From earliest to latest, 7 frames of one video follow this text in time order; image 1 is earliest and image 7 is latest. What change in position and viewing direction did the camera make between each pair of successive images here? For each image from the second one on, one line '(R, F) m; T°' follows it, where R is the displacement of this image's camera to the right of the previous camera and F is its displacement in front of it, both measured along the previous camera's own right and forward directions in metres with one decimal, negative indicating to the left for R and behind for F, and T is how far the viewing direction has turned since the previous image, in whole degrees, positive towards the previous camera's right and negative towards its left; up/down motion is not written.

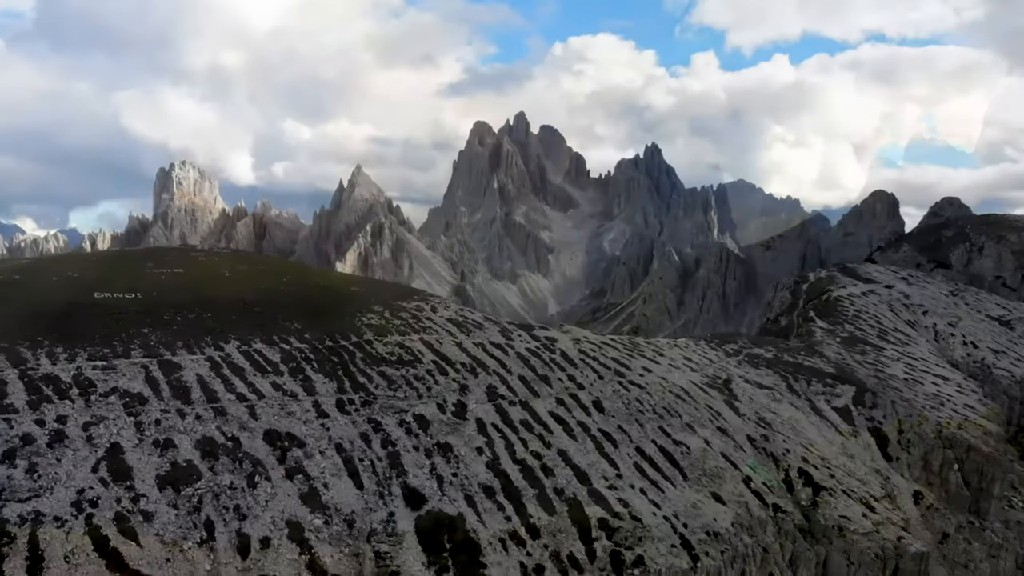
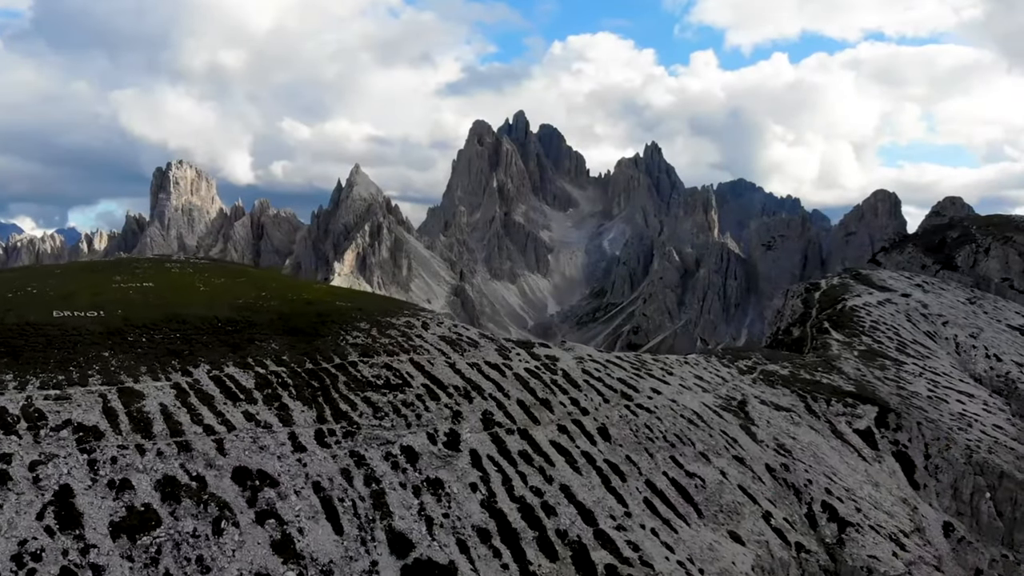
(+0.2, +5.1) m; 0°
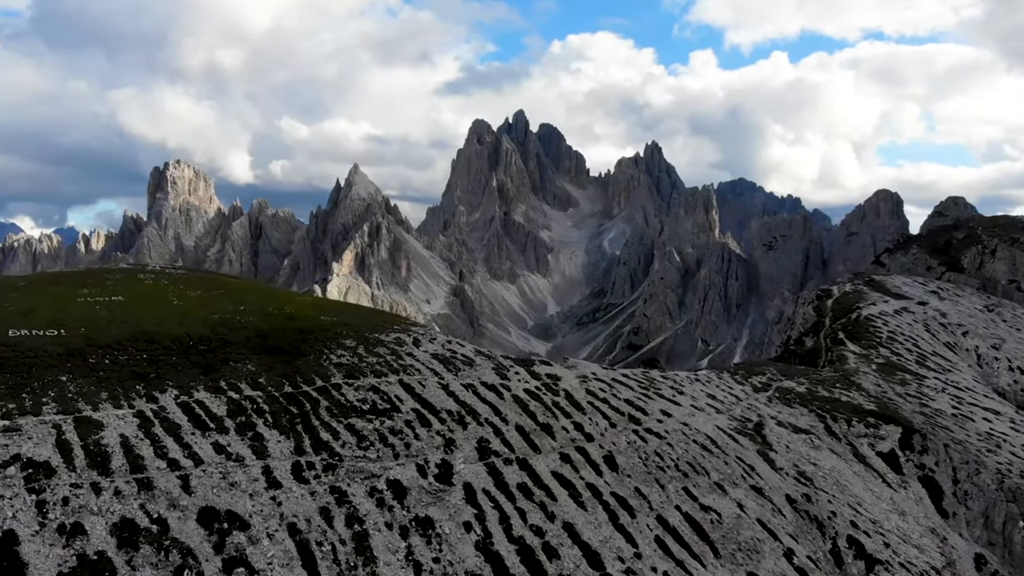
(+0.1, +4.6) m; 0°
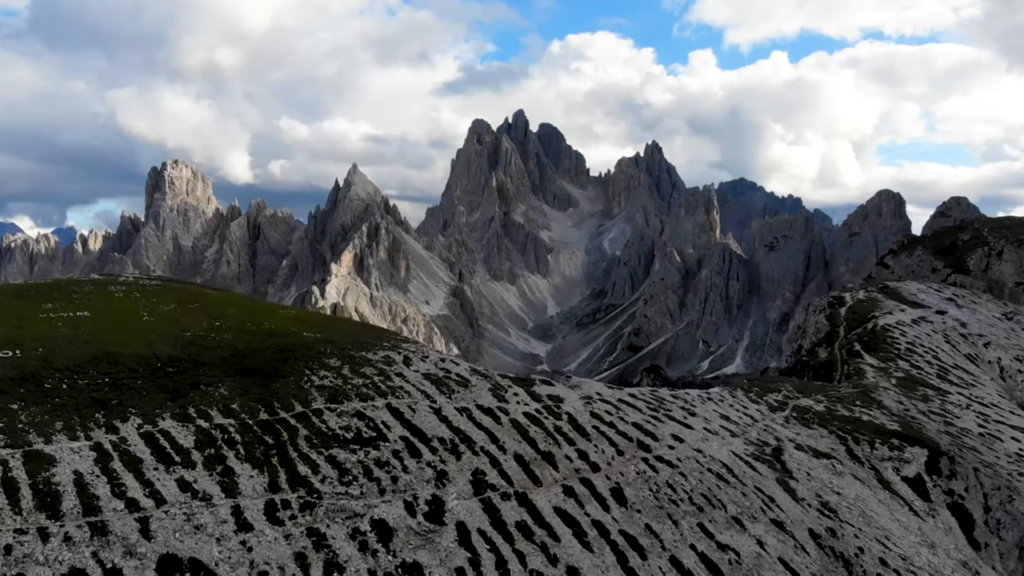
(+0.1, +4.4) m; 0°
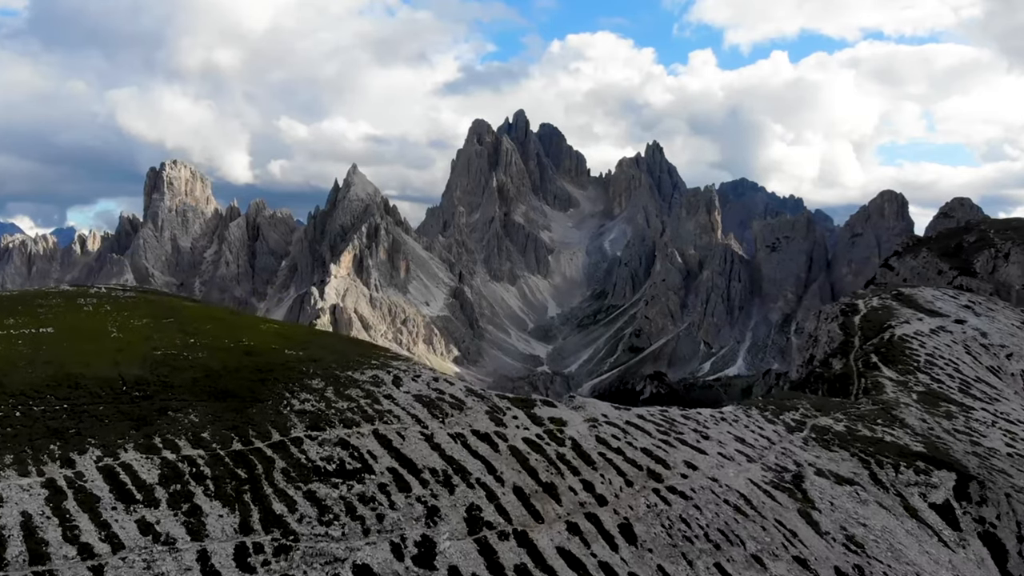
(+0.1, +4.1) m; 0°
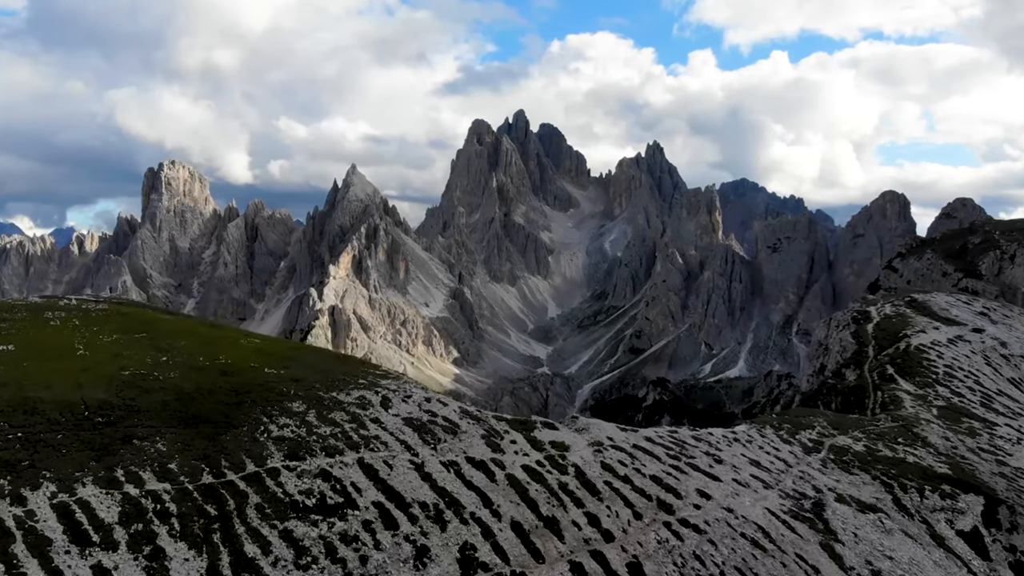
(+0.1, +3.7) m; 0°
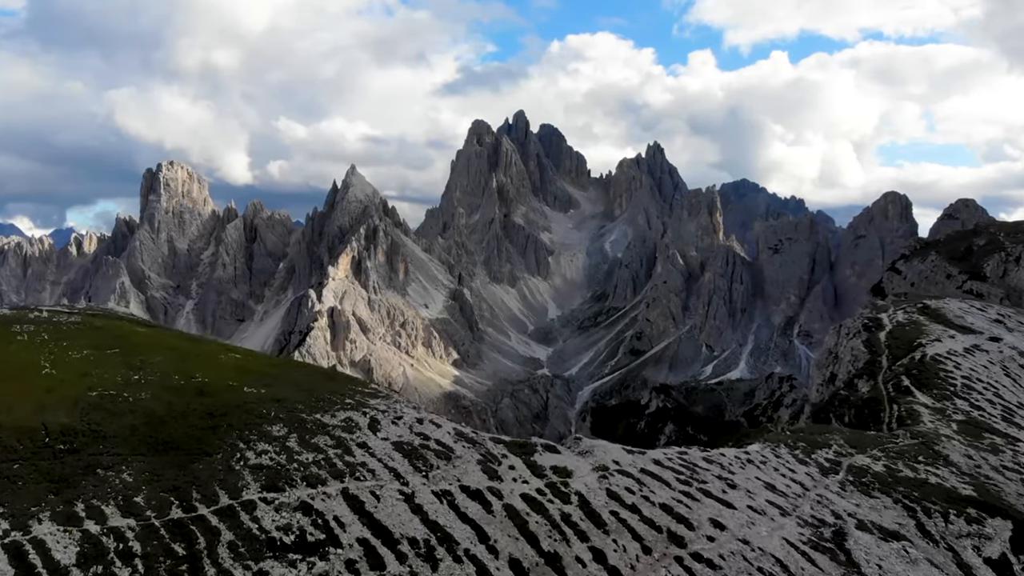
(+0.1, +3.2) m; 0°
